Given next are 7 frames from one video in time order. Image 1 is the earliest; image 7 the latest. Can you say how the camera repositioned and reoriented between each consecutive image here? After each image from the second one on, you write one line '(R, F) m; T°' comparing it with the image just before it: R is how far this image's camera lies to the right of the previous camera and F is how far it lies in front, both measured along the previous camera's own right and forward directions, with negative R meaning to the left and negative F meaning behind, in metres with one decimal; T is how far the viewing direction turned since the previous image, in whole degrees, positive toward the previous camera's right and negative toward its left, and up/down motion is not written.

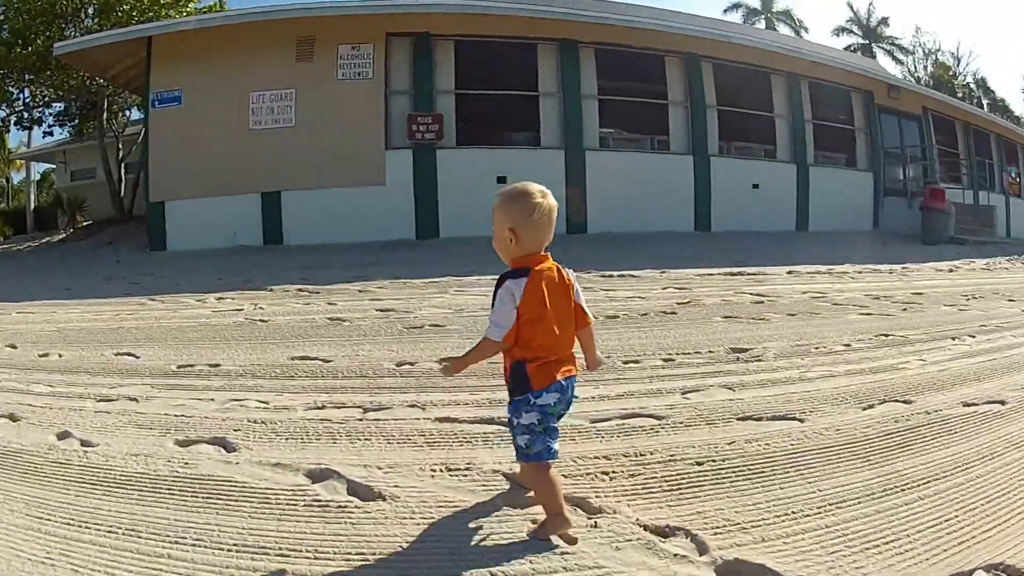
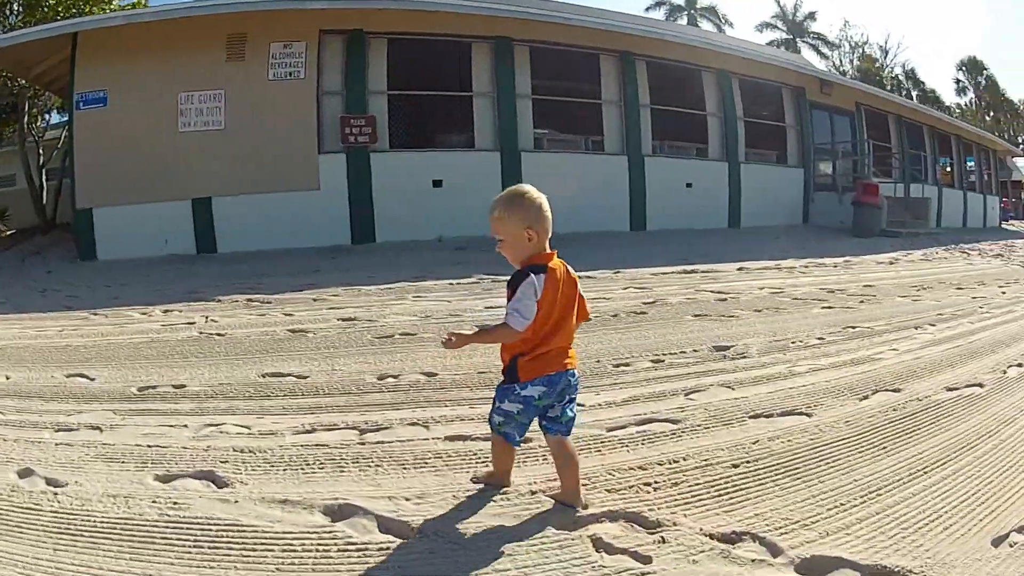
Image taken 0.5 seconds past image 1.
(-0.6, +0.2) m; +8°
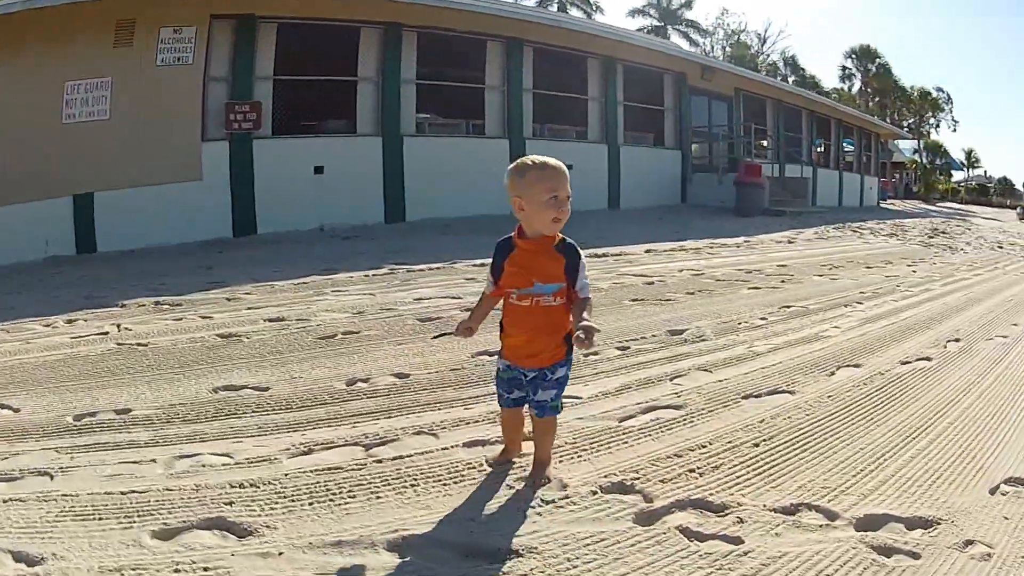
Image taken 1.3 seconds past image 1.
(-0.9, +0.3) m; +13°
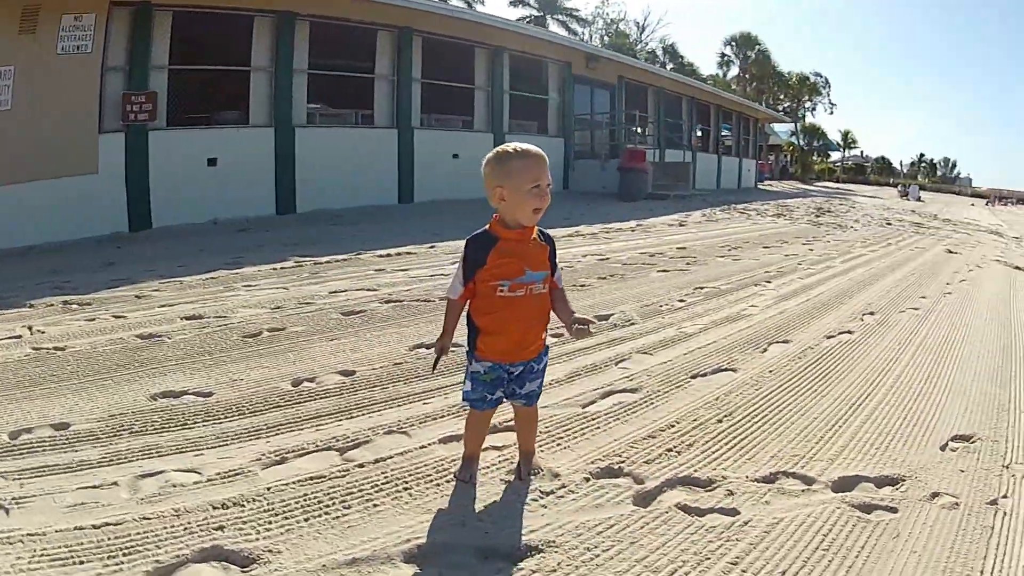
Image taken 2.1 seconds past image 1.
(-0.6, 0.0) m; +10°
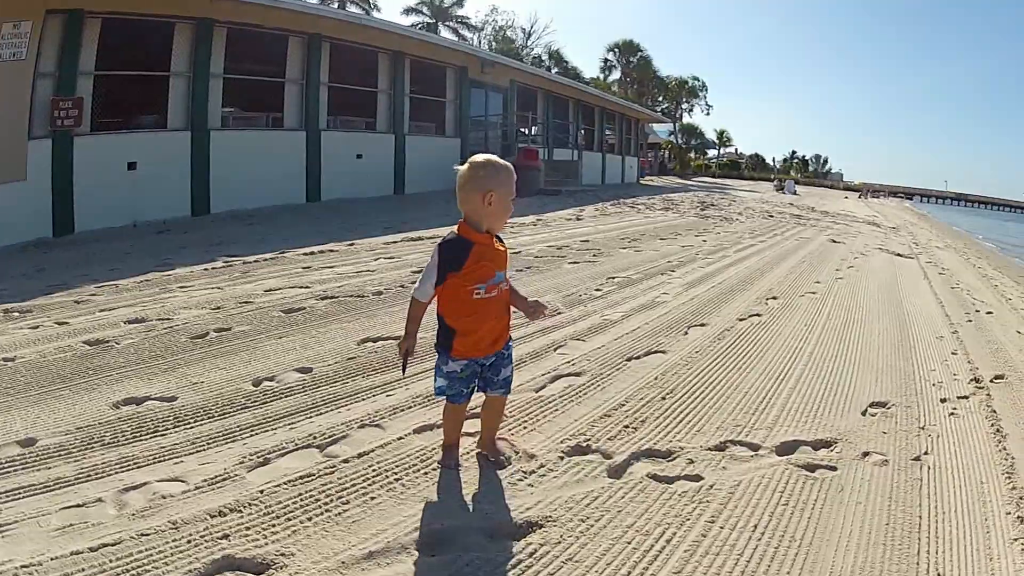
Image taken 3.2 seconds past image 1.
(-0.6, -0.3) m; +9°
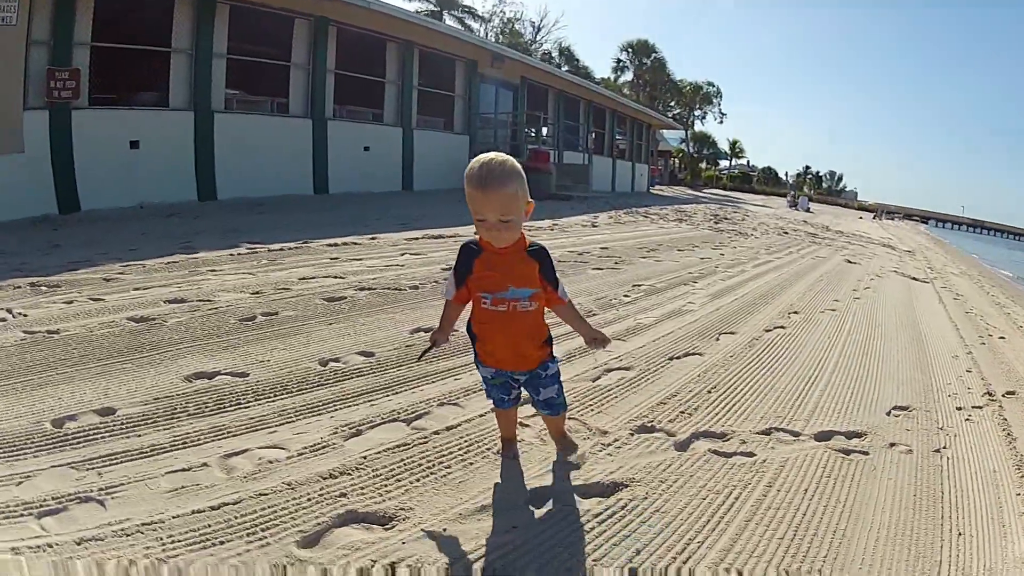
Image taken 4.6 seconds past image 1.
(-0.7, +0.3) m; +5°
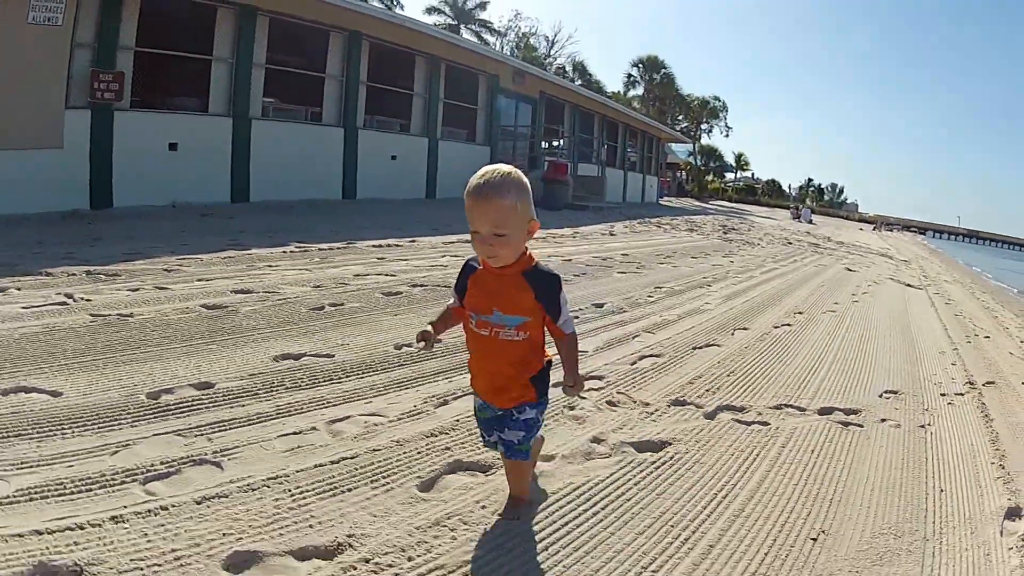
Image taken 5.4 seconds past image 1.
(-0.4, -0.2) m; +2°
